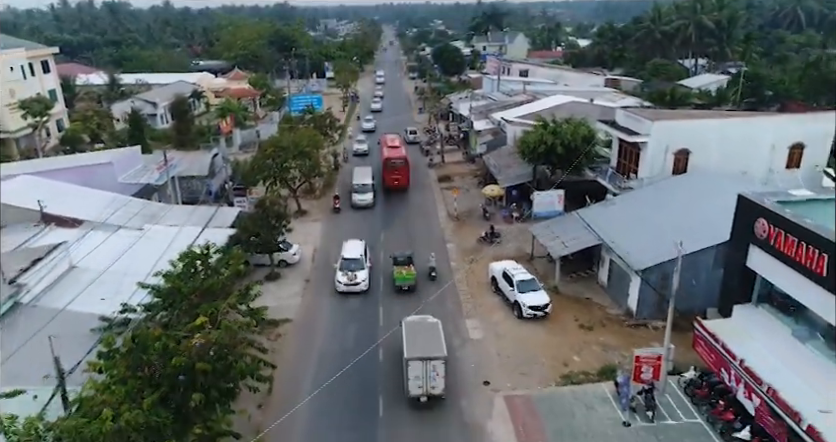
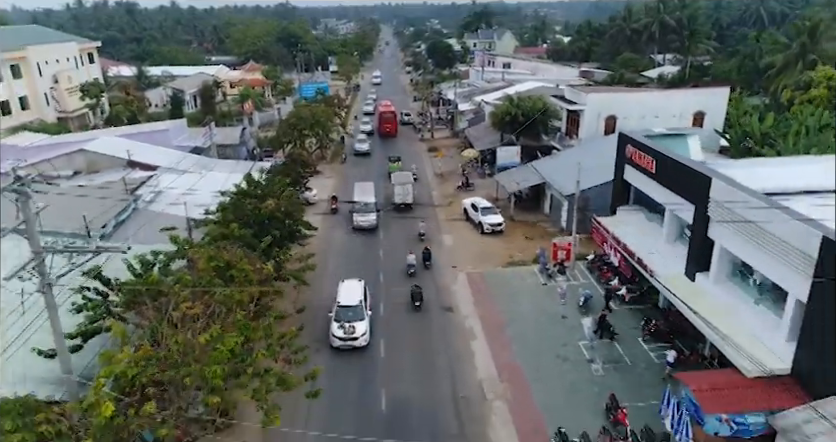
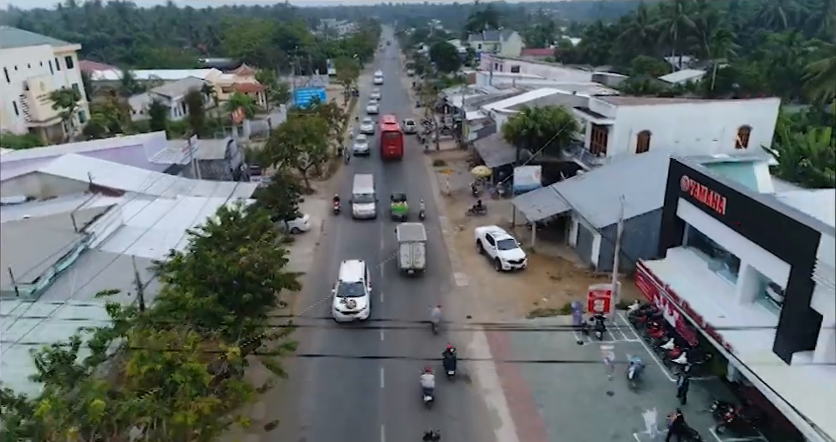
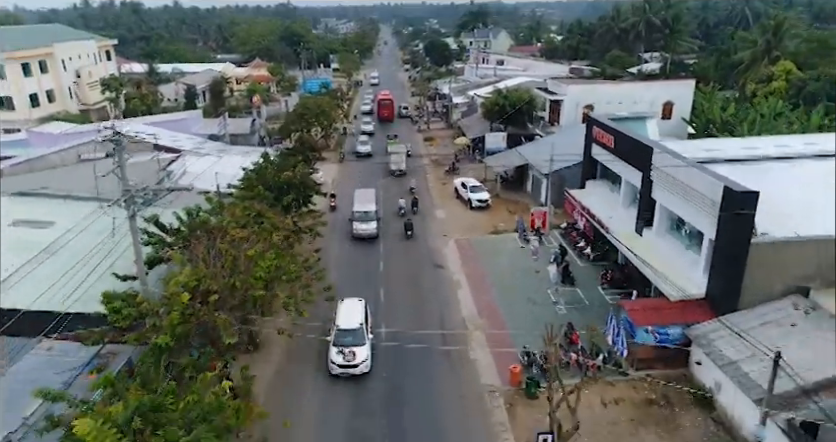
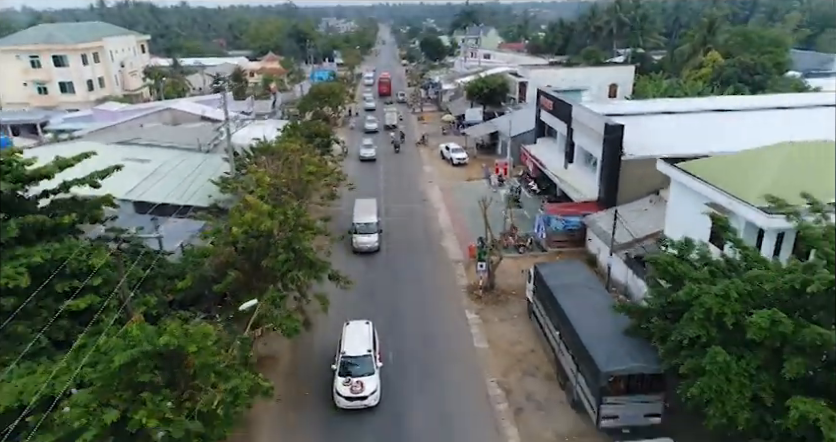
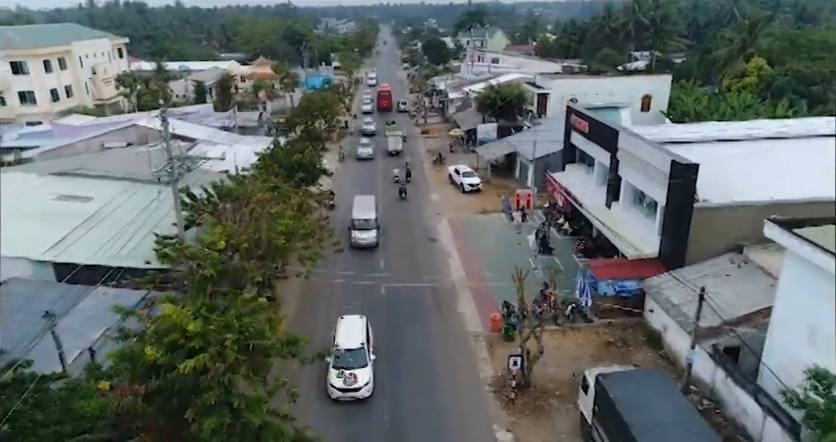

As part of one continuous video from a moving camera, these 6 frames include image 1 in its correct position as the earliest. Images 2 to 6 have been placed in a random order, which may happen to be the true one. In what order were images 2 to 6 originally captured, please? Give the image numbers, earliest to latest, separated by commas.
3, 2, 4, 6, 5
